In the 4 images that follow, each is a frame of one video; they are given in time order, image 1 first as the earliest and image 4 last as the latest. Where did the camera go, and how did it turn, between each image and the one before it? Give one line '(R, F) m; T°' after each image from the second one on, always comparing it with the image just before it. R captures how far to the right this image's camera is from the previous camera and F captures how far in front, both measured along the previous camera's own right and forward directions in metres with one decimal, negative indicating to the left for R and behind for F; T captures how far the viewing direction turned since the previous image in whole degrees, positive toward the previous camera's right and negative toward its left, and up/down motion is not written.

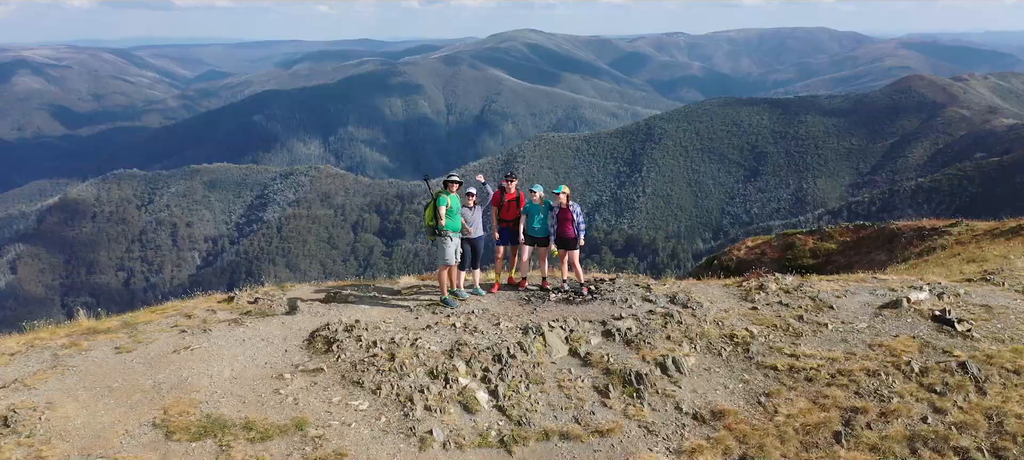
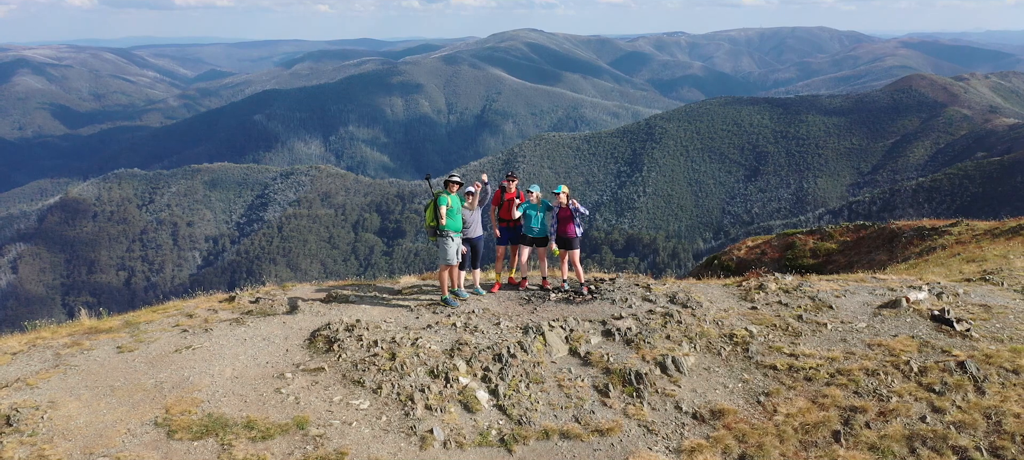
(0.0, 0.0) m; 0°
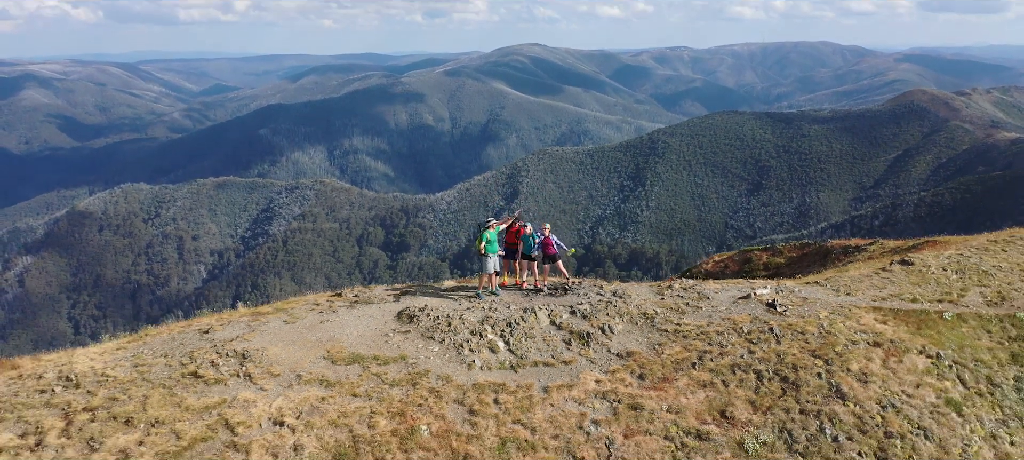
(-0.1, -6.6) m; 0°
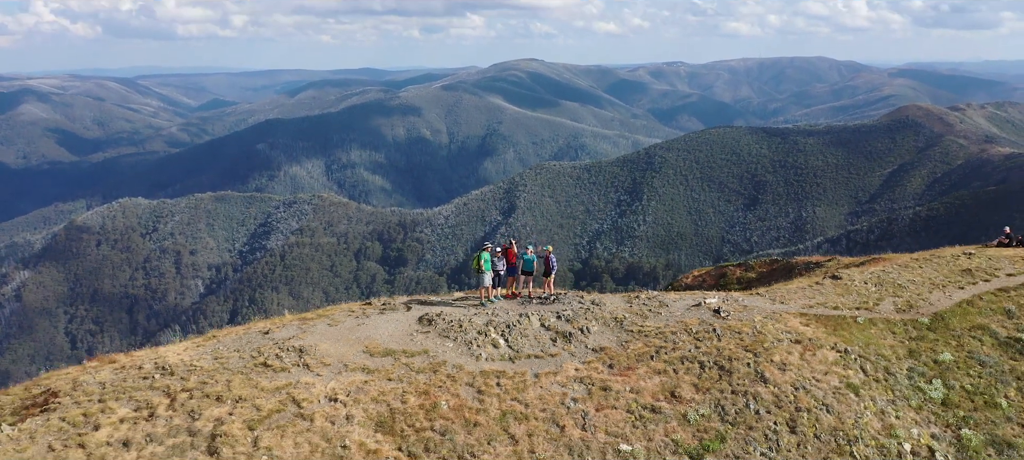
(0.0, -4.1) m; 0°
